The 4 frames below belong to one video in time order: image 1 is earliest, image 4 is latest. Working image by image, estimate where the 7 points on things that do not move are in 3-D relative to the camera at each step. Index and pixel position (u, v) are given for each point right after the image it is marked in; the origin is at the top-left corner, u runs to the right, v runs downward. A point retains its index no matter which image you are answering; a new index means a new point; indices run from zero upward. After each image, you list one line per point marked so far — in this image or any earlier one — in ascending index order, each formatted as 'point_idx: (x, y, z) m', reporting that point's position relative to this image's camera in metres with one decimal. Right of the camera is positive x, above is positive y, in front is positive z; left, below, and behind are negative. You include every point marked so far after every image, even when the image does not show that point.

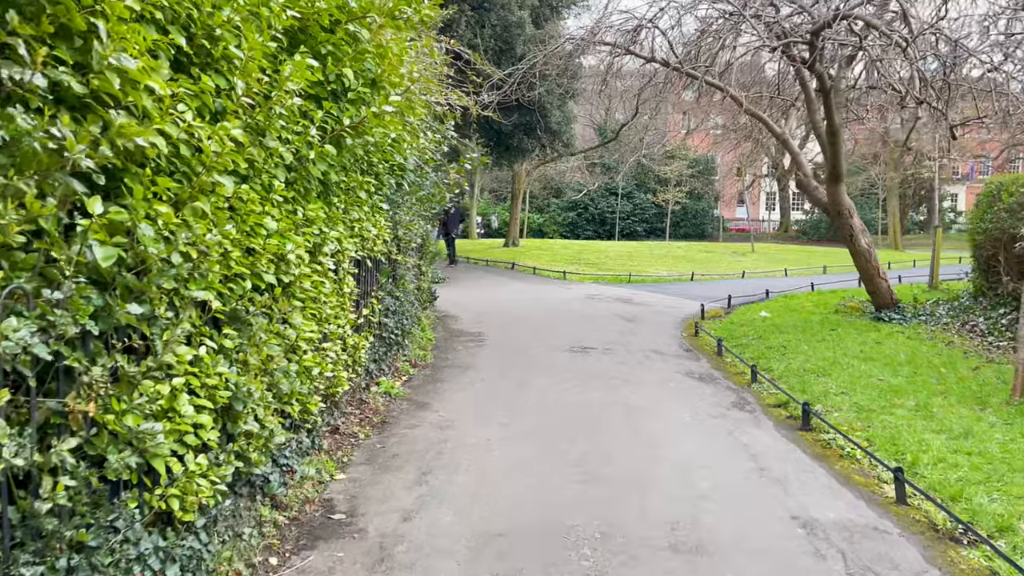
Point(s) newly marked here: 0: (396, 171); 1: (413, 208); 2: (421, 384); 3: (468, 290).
0: (-1.1, +1.1, +7.2) m
1: (-1.1, +0.9, +8.7) m
2: (-0.9, -0.9, +7.7) m
3: (-0.9, 0.0, +15.7) m
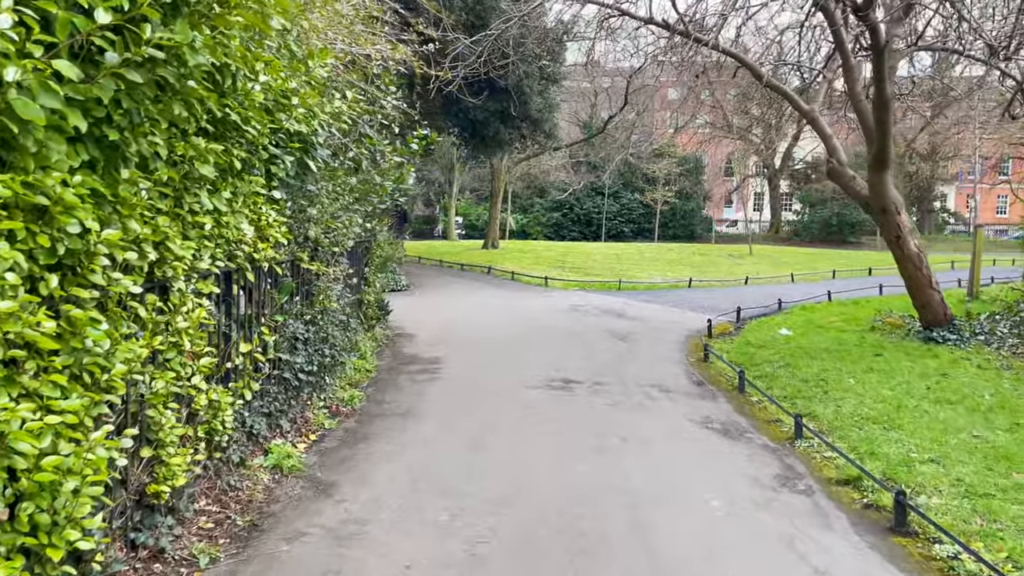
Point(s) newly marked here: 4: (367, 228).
0: (-1.4, +0.9, +5.0) m
1: (-1.5, +0.7, +6.5) m
2: (-1.2, -1.1, +5.5) m
3: (-1.4, -0.2, +13.5) m
4: (-1.6, +0.7, +8.6) m
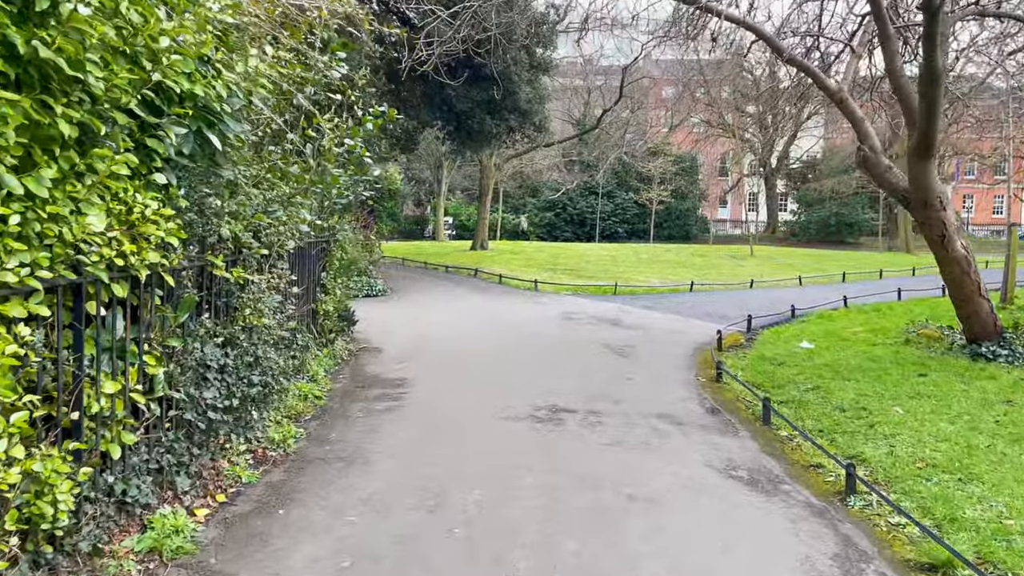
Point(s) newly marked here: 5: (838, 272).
0: (-1.5, +0.9, +3.7) m
1: (-1.6, +0.7, +5.3) m
2: (-1.4, -1.2, +4.2) m
3: (-1.6, -0.3, +12.3) m
4: (-1.8, +0.6, +7.3) m
5: (+7.7, +0.4, +18.6) m
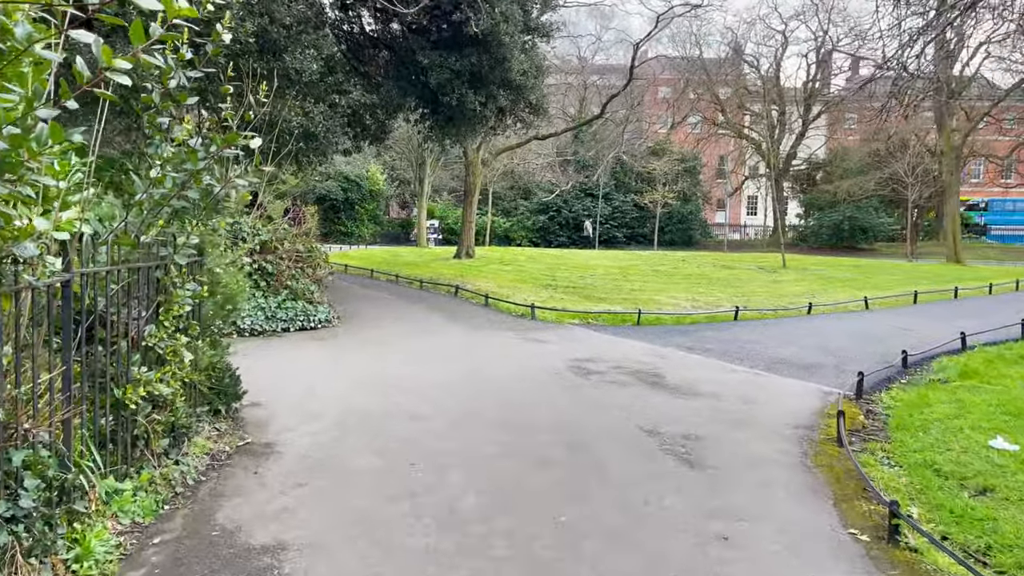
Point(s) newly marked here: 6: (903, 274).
0: (-1.6, +0.5, 0.0) m
1: (-1.7, +0.3, +1.6) m
2: (-1.4, -1.5, +0.5) m
3: (-1.8, -0.7, +8.6) m
4: (-1.9, +0.2, +3.7) m
5: (+7.5, 0.0, +15.0) m
6: (+9.5, +0.4, +18.8) m
